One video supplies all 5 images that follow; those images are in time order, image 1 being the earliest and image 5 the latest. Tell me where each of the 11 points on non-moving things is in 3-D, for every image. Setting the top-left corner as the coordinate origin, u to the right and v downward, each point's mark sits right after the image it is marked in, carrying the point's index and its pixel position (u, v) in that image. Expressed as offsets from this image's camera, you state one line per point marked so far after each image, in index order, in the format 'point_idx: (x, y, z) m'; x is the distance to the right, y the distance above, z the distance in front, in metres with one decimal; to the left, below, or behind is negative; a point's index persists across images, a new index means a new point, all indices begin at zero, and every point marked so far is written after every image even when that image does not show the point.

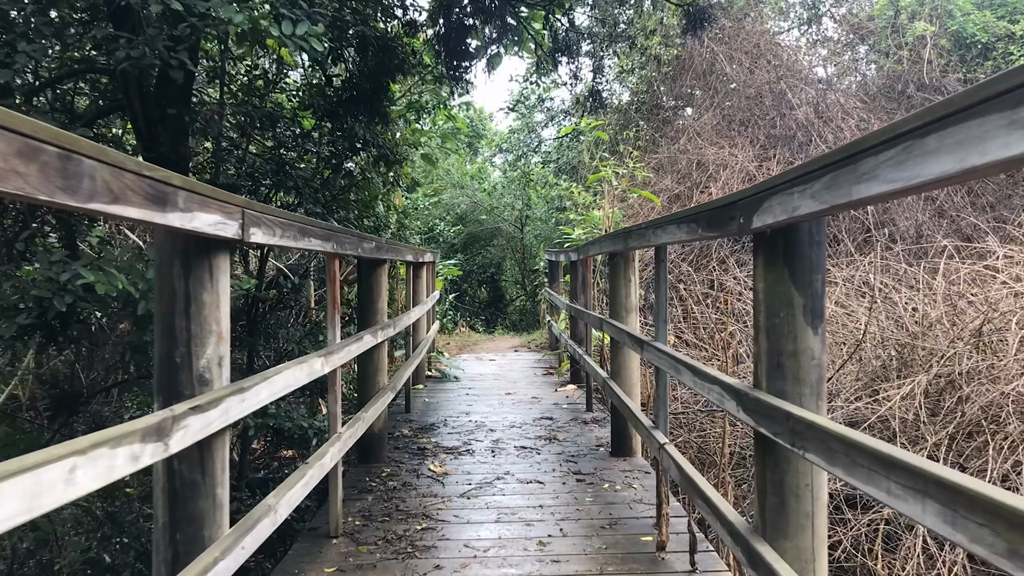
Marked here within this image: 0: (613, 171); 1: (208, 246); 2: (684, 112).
0: (+0.6, +0.7, +6.3) m
1: (-0.3, 0.0, +1.3) m
2: (+1.1, +1.2, +7.4) m
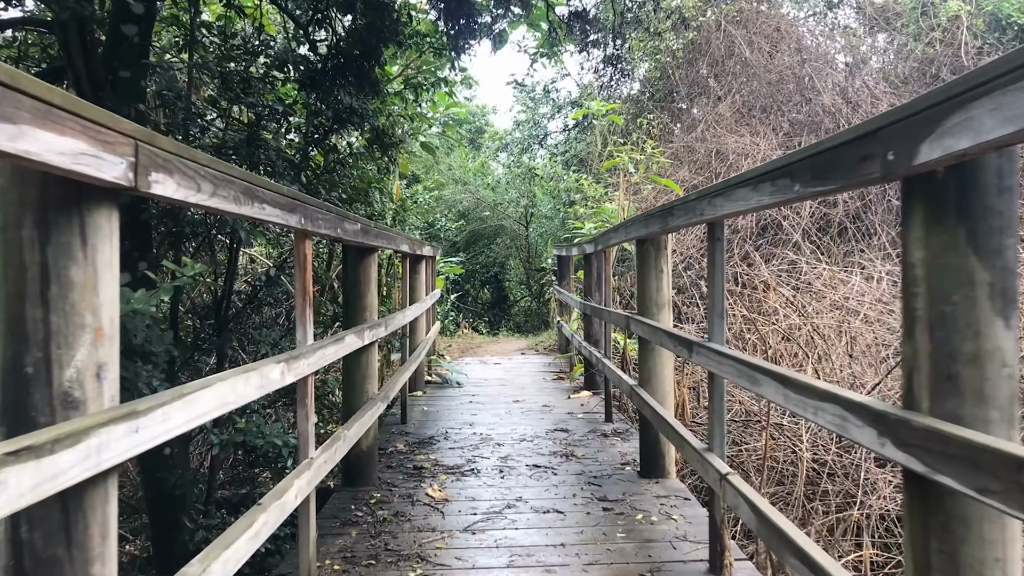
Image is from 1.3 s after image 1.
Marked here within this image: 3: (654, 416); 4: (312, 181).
0: (+0.6, +0.7, +5.8) m
1: (-0.3, +0.1, +0.8) m
2: (+1.2, +1.2, +7.0) m
3: (+0.3, -0.3, +2.4) m
4: (-0.6, +0.3, +3.1) m
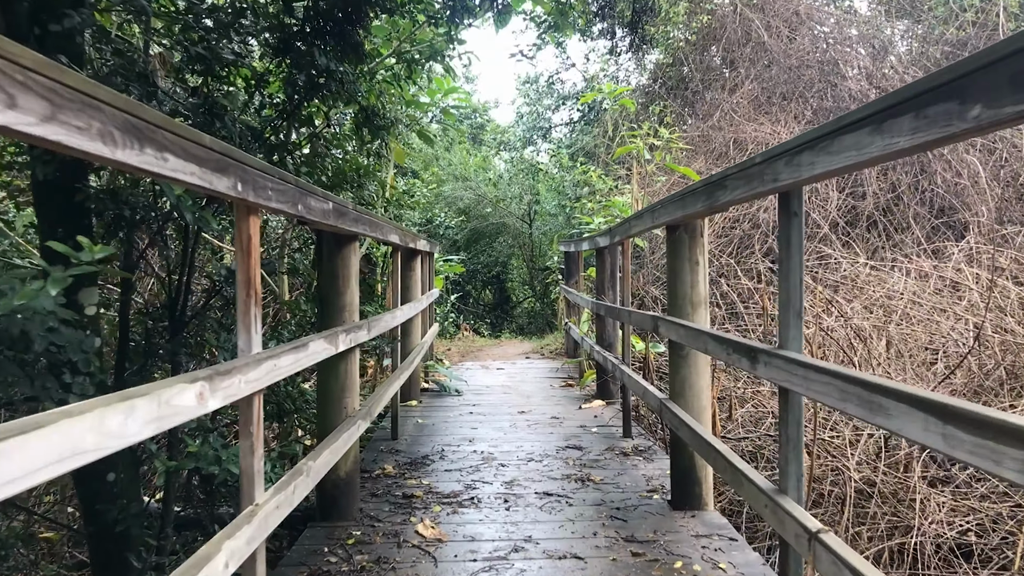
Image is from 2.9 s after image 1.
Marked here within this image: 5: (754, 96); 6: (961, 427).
0: (+0.6, +0.7, +5.4) m
1: (-0.3, +0.1, +0.4) m
2: (+1.2, +1.2, +6.5) m
3: (+0.3, -0.3, +2.0) m
4: (-0.5, +0.3, +2.7) m
5: (+1.3, +1.1, +6.1) m
6: (+0.3, -0.1, +0.8) m
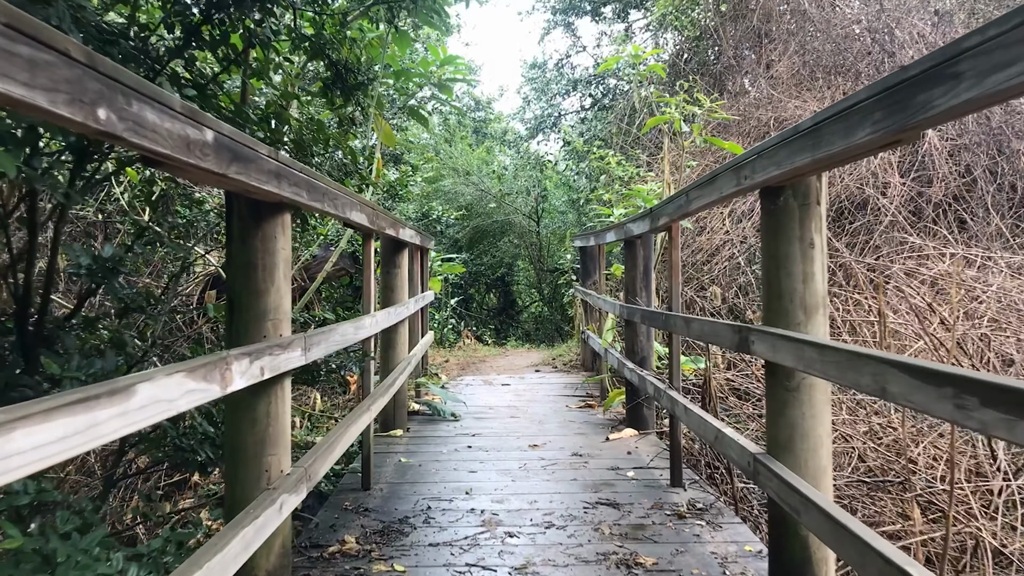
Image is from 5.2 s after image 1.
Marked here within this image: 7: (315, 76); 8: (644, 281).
0: (+0.7, +0.7, +4.7) m
1: (-0.3, +0.1, -0.3) m
2: (+1.2, +1.2, +5.8) m
3: (+0.3, -0.3, +1.2) m
4: (-0.5, +0.3, +2.0) m
5: (+1.3, +1.0, +5.4) m
6: (+0.3, -0.1, 0.0) m
7: (-0.5, +0.6, +3.0) m
8: (+0.4, 0.0, +3.0) m
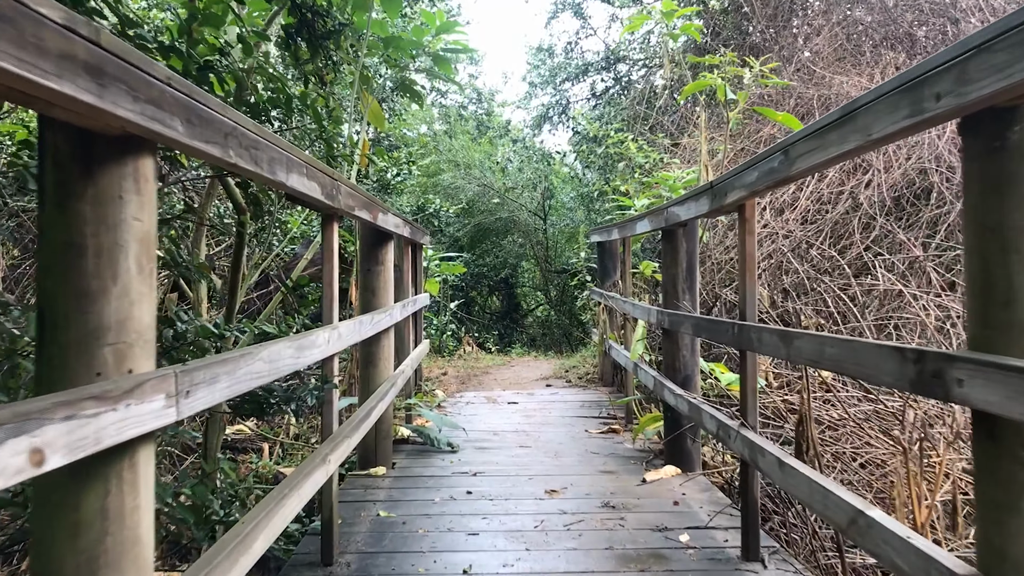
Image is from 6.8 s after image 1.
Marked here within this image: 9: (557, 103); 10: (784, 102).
0: (+0.7, +0.7, +4.1) m
1: (-0.3, +0.1, -0.9) m
2: (+1.3, +1.2, +5.2) m
3: (+0.4, -0.3, +0.6) m
4: (-0.5, +0.3, +1.4) m
5: (+1.4, +1.0, +4.8) m
6: (+0.3, -0.1, -0.6) m
7: (-0.5, +0.6, +2.4) m
8: (+0.4, 0.0, +2.4) m
9: (+0.3, +1.2, +7.4) m
10: (+1.1, +0.8, +4.7) m
